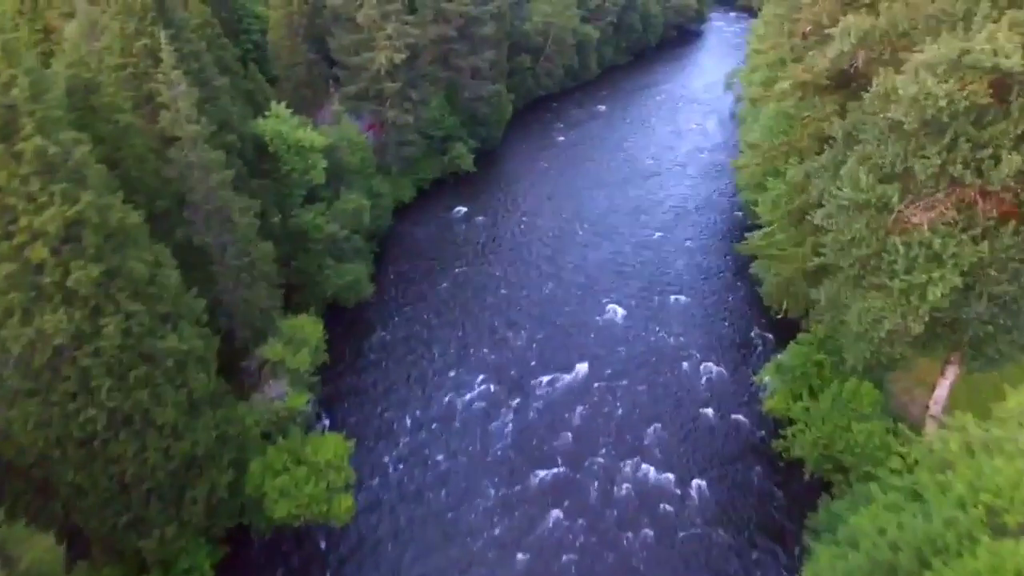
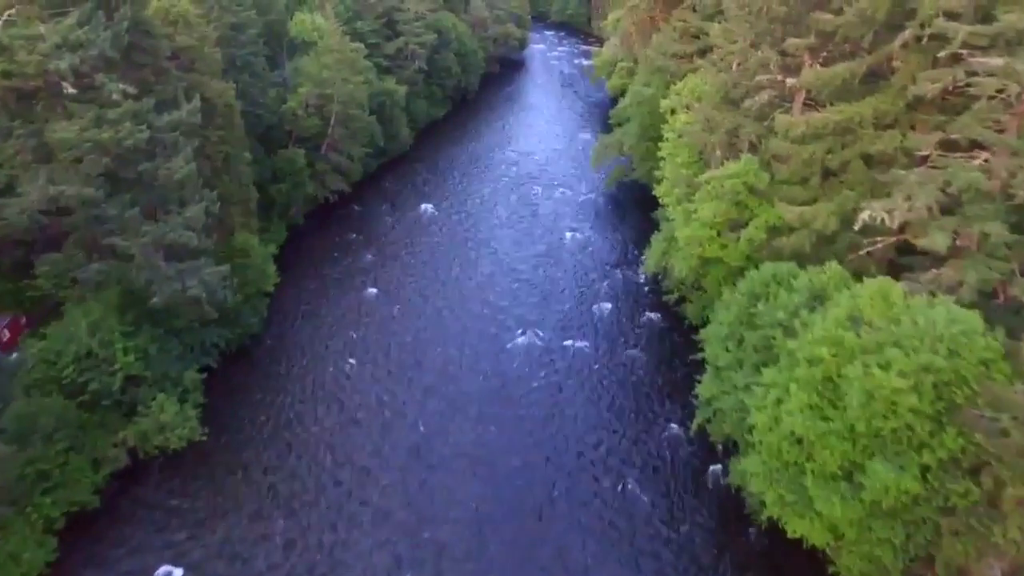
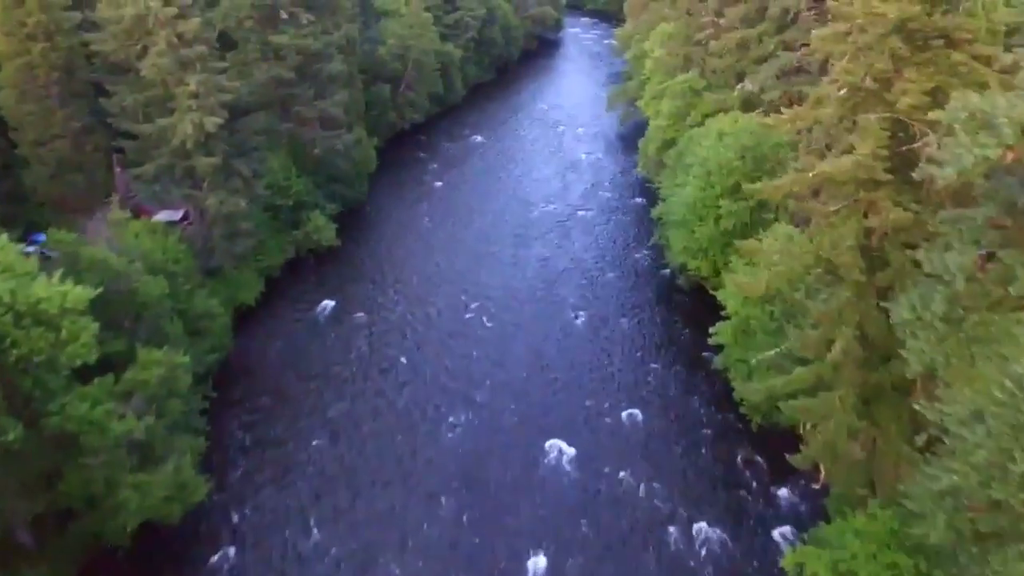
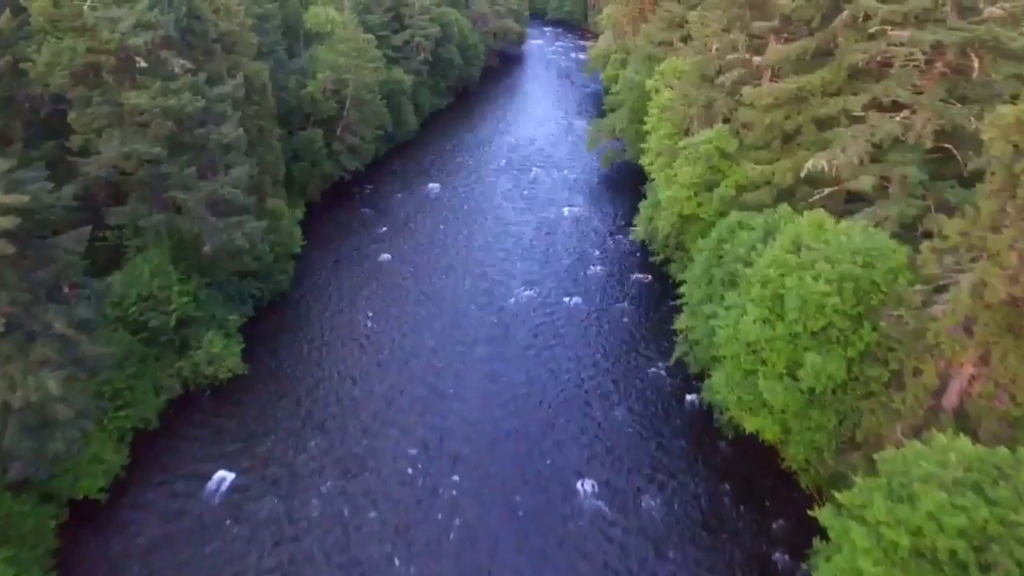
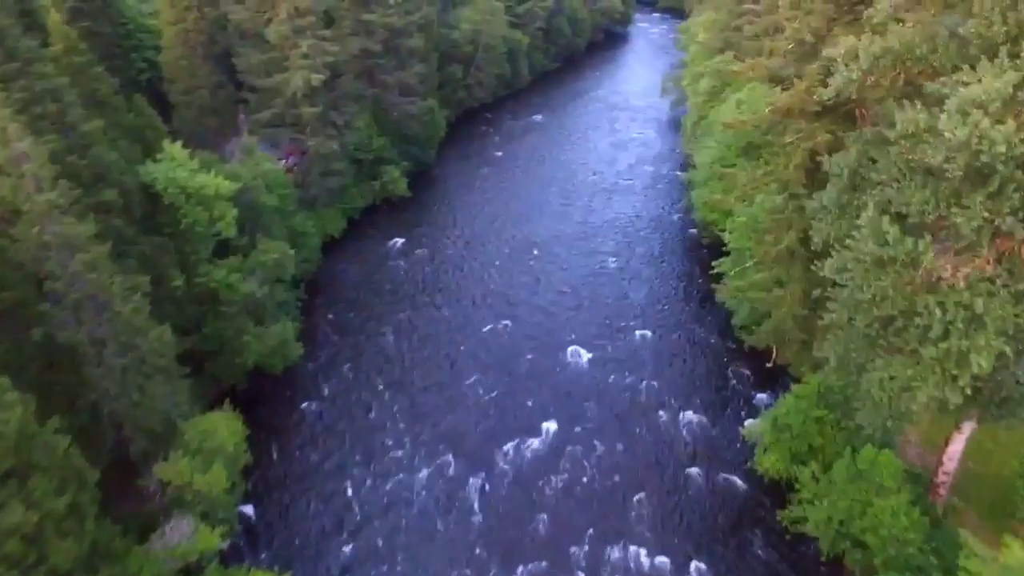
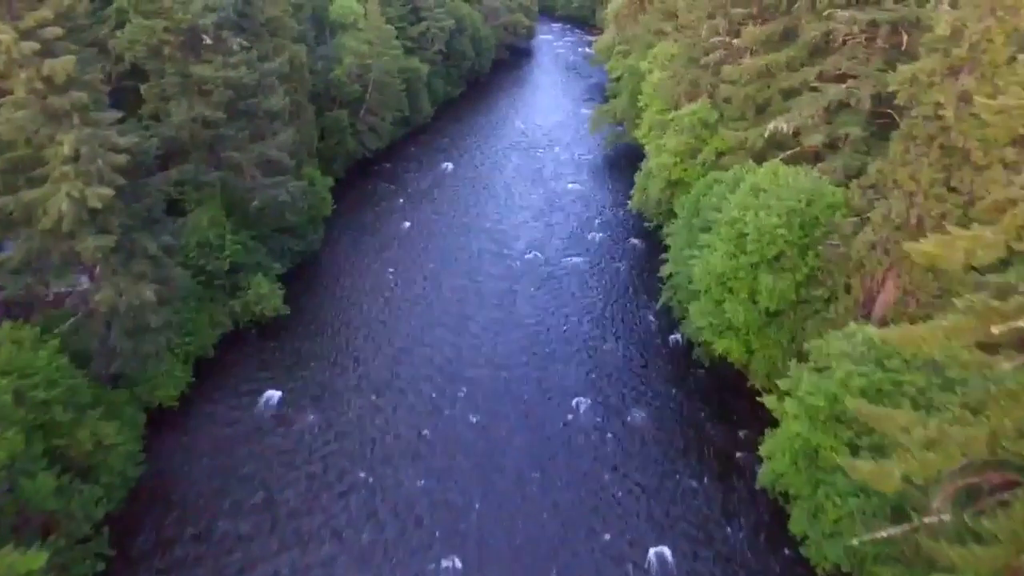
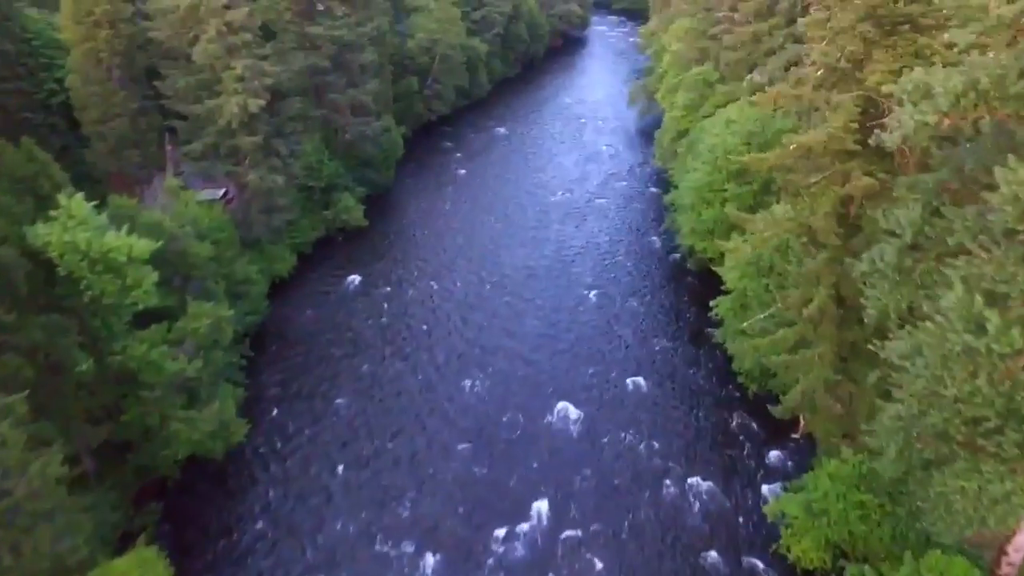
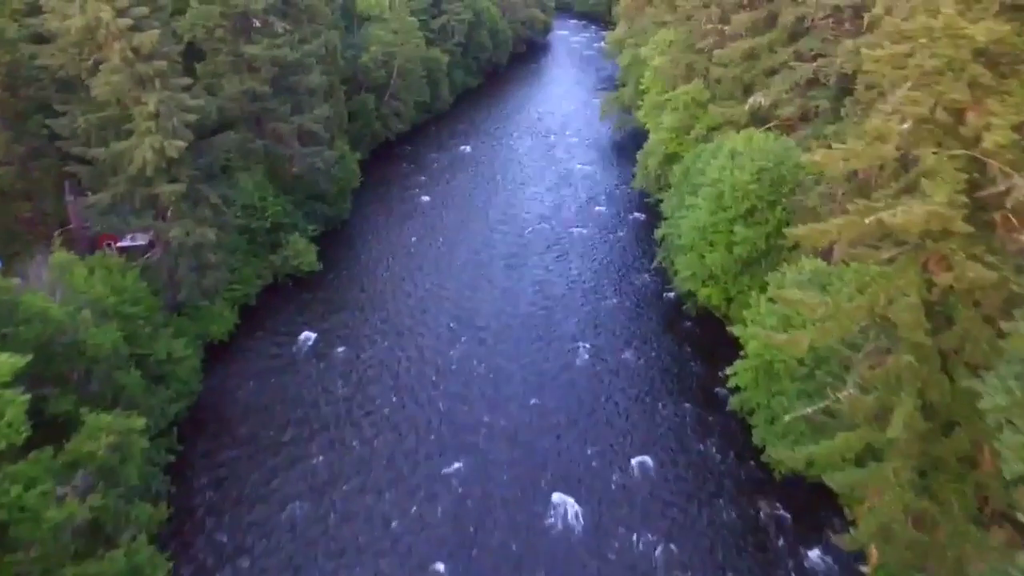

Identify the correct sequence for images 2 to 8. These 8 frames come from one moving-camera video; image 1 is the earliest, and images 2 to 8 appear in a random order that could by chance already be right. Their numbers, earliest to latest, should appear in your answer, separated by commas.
5, 7, 3, 8, 6, 4, 2
